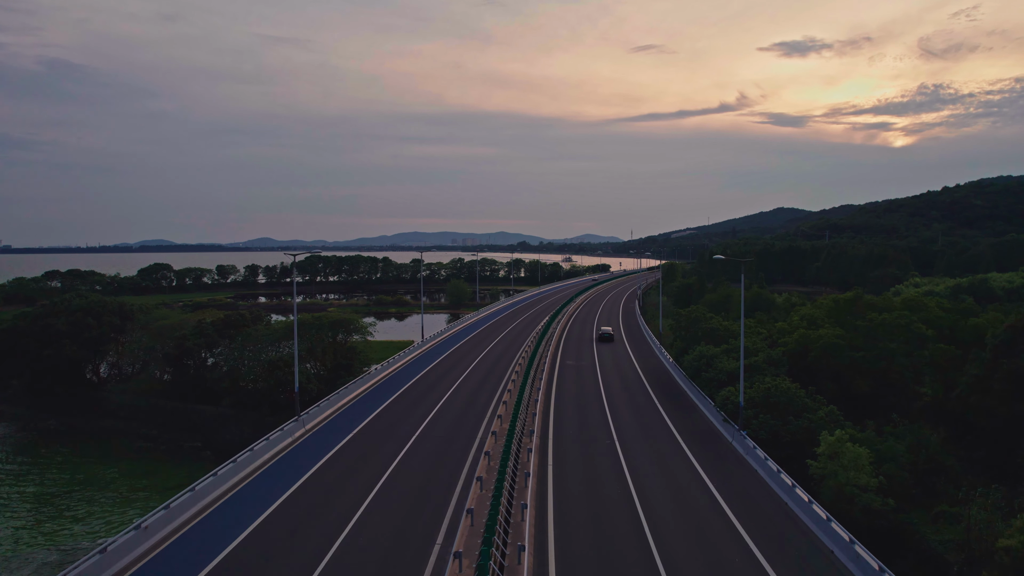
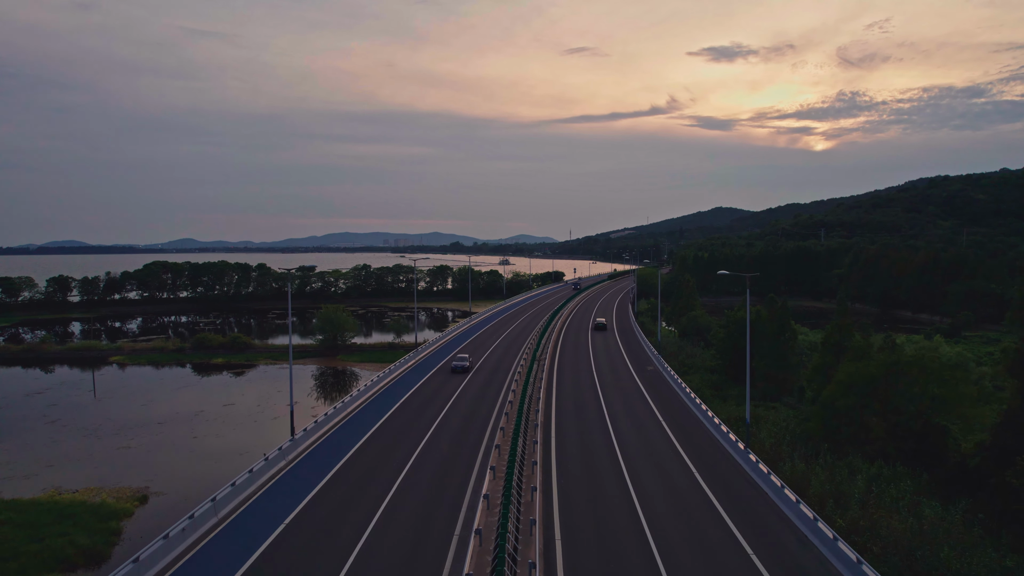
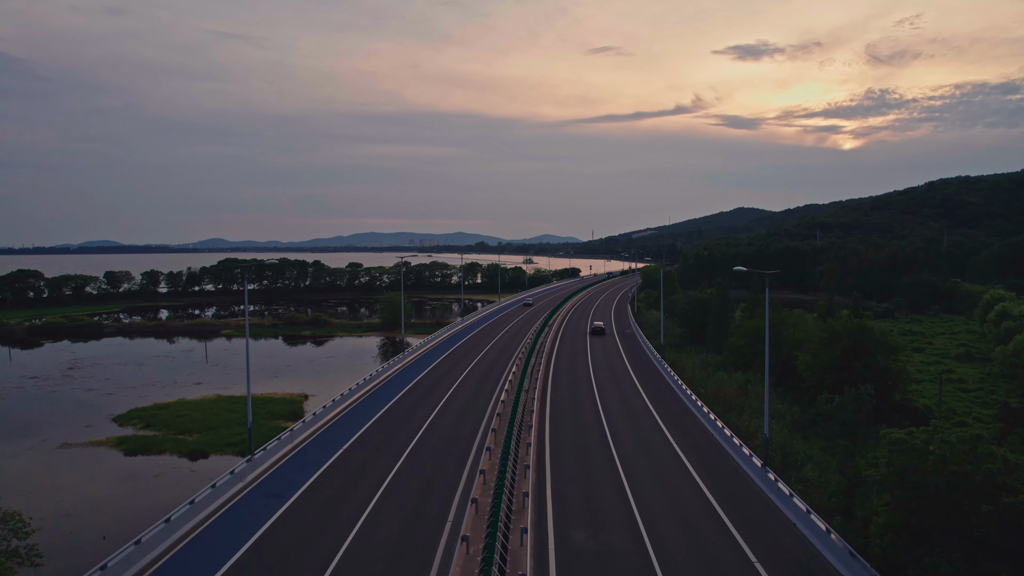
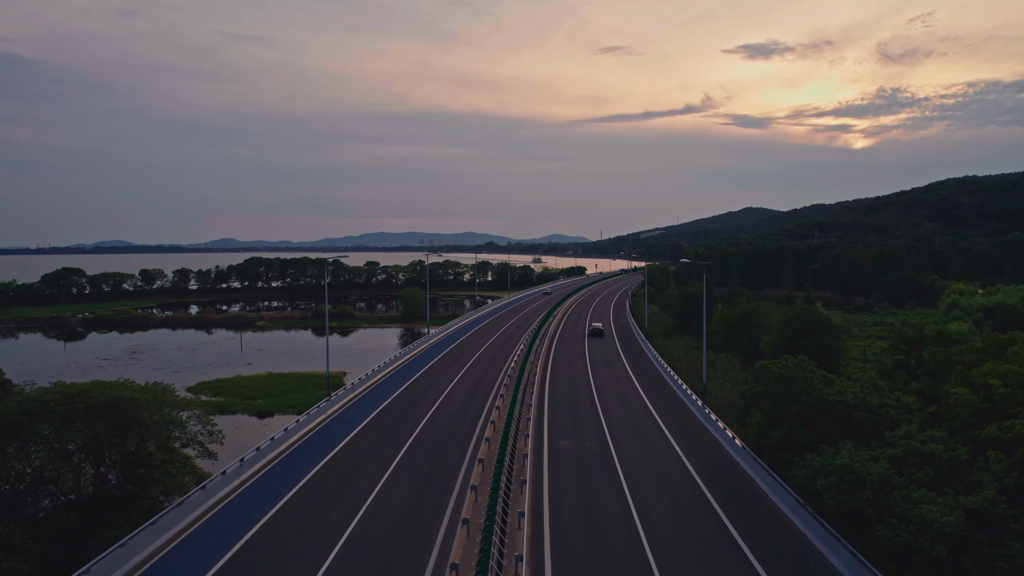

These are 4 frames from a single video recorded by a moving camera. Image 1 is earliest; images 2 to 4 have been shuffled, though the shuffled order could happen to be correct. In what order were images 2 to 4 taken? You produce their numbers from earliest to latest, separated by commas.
4, 3, 2
